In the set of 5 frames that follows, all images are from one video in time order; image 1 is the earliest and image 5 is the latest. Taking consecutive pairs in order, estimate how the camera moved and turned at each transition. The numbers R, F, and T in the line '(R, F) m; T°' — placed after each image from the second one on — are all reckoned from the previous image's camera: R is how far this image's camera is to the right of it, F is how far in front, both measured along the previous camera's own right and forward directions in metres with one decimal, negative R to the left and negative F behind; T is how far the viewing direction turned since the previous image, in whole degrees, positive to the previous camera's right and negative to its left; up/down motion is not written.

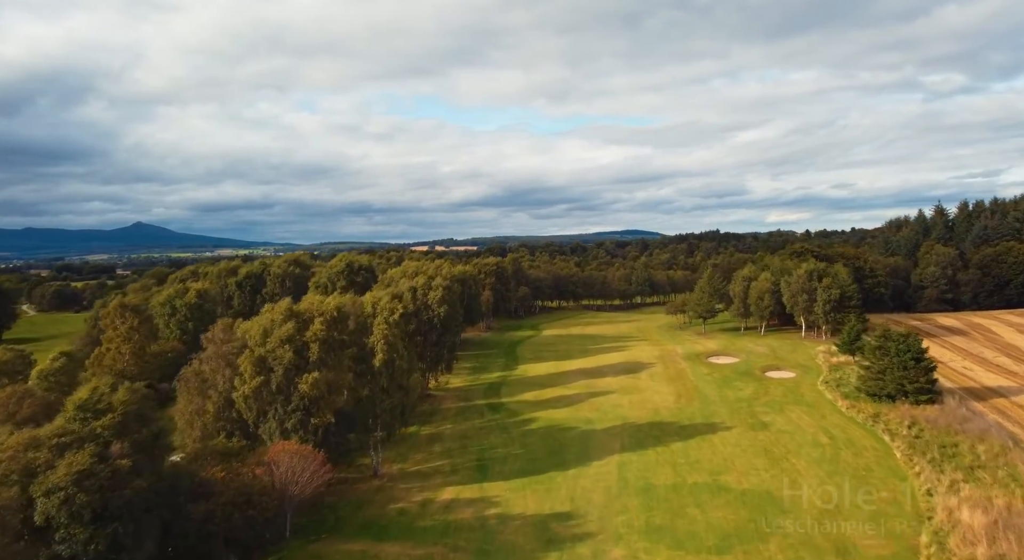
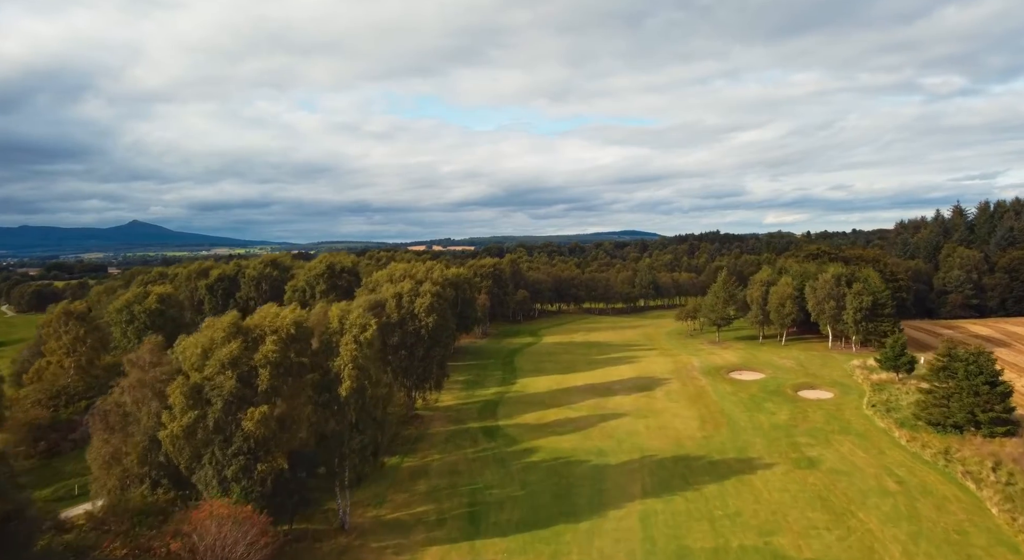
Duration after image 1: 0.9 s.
(-0.1, +7.6) m; 0°
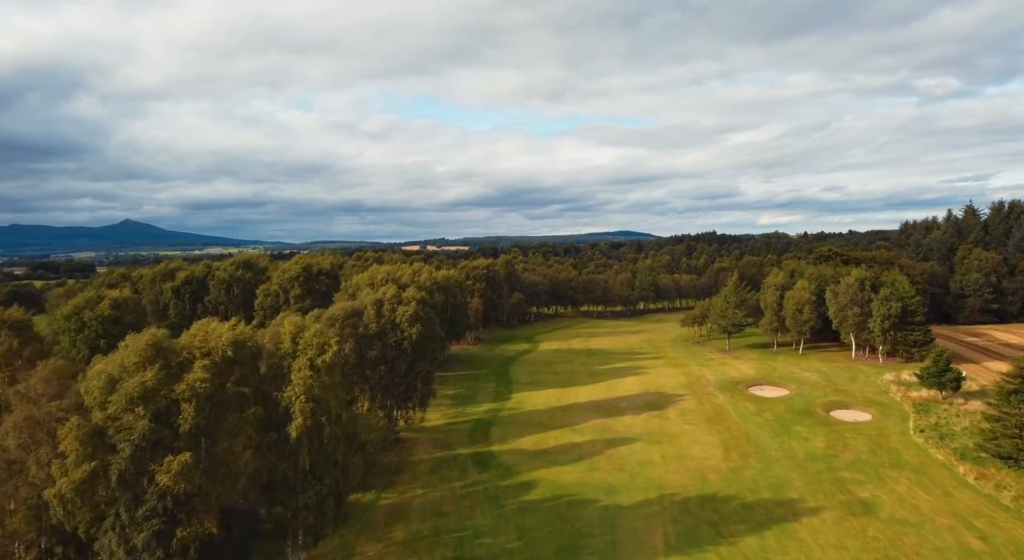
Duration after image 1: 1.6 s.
(0.0, +6.6) m; 0°
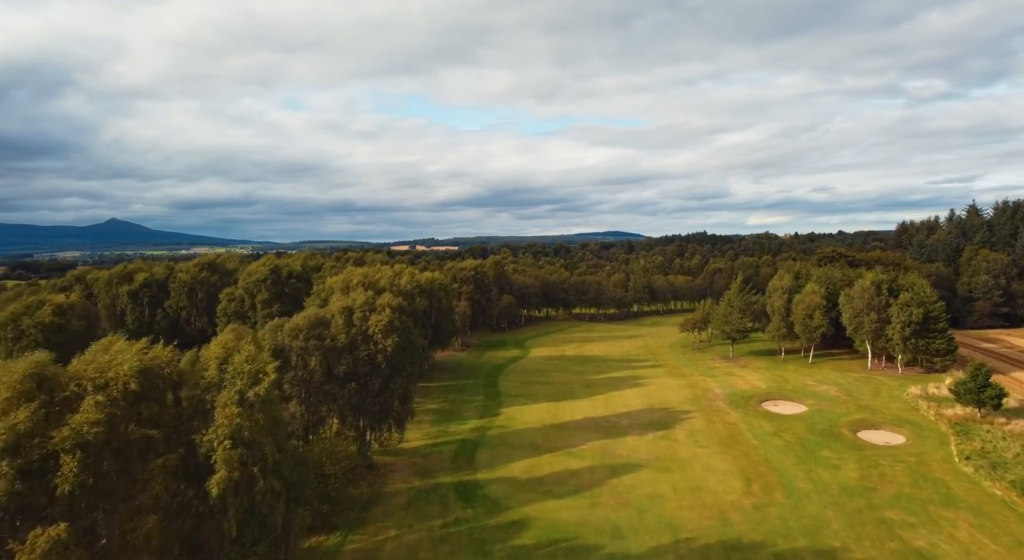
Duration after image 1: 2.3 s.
(+0.1, +5.6) m; +1°
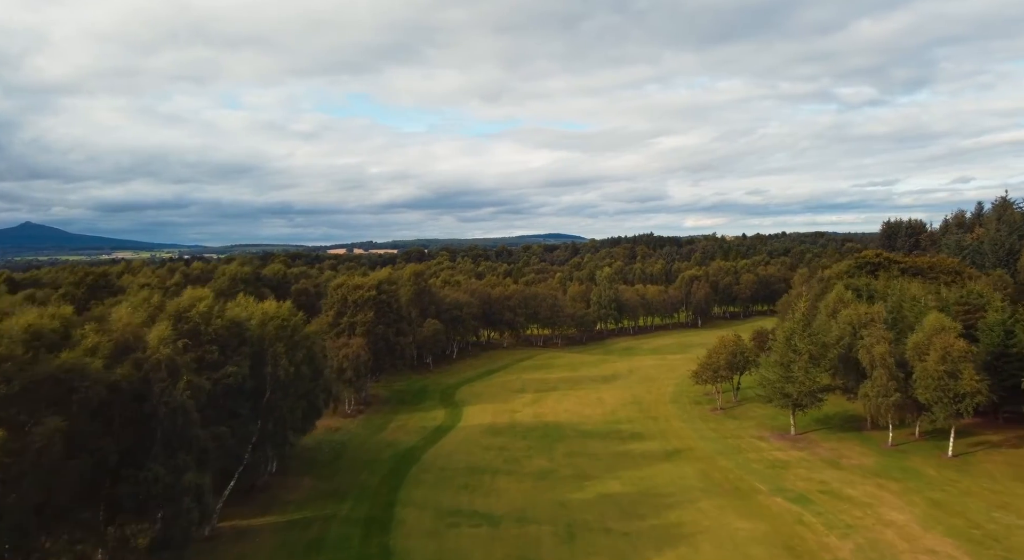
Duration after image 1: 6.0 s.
(+2.0, +33.3) m; +5°
